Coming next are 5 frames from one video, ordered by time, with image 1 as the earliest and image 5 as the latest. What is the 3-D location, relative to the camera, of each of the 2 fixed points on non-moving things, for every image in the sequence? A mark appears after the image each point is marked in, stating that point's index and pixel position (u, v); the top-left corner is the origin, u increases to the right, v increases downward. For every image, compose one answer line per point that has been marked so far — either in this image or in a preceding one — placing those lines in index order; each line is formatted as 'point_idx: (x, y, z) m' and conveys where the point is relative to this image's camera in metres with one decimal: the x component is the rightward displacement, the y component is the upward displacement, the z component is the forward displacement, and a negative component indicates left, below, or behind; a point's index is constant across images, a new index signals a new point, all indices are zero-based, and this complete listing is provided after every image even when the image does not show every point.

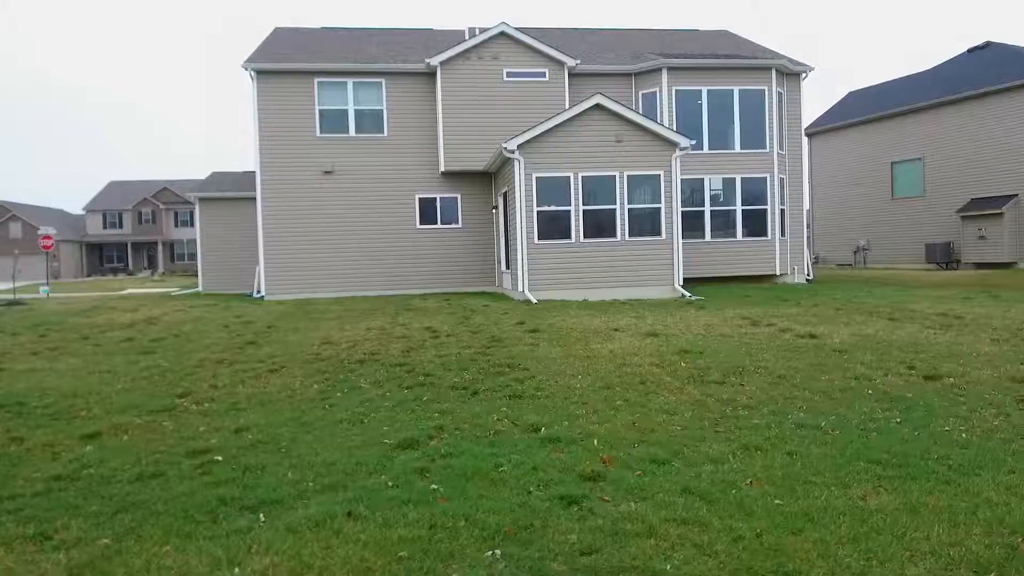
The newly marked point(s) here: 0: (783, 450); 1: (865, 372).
0: (+1.8, -1.1, +4.8) m
1: (+3.5, -0.8, +7.4) m
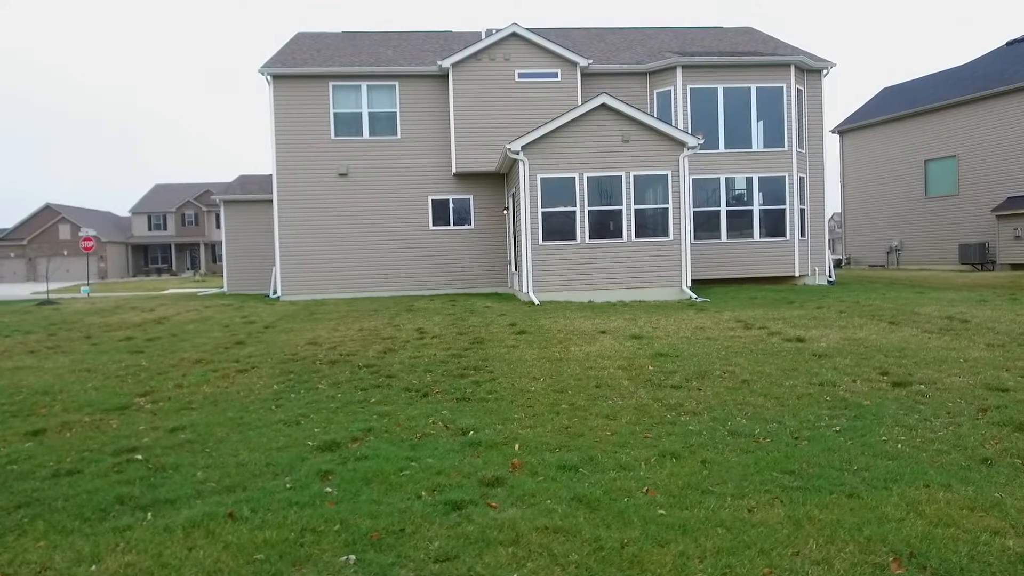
0: (+1.2, -1.1, +4.7) m
1: (+3.1, -0.9, +7.2) m
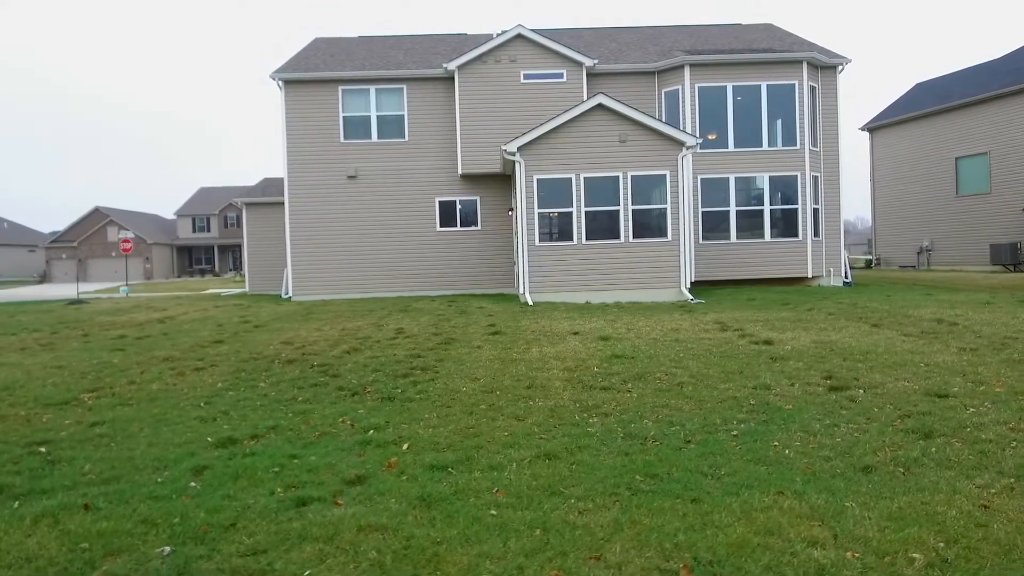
0: (+0.4, -1.1, +4.7) m
1: (+2.5, -0.9, +7.0) m
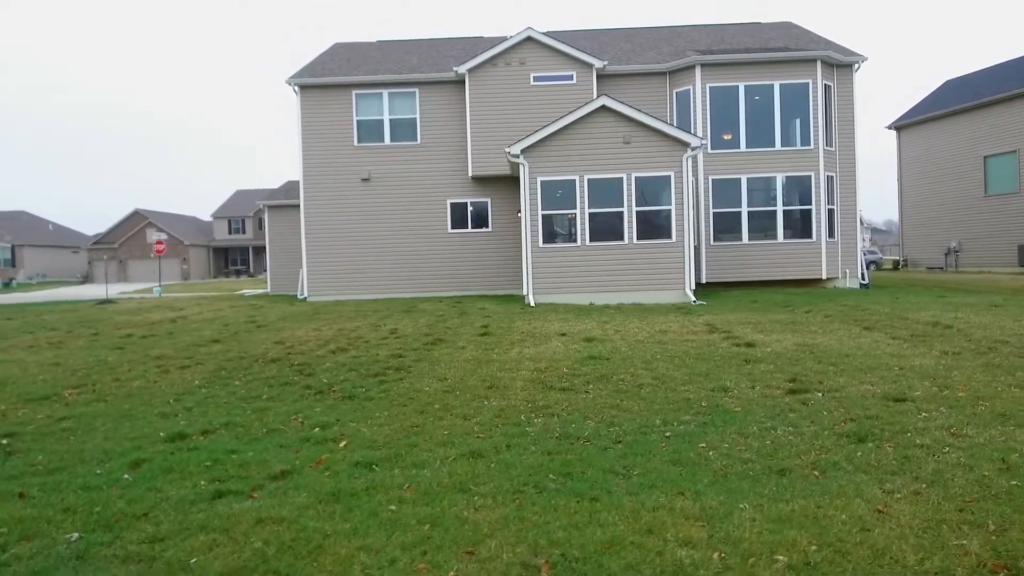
0: (-0.1, -1.1, +4.8) m
1: (+2.1, -0.9, +7.0) m
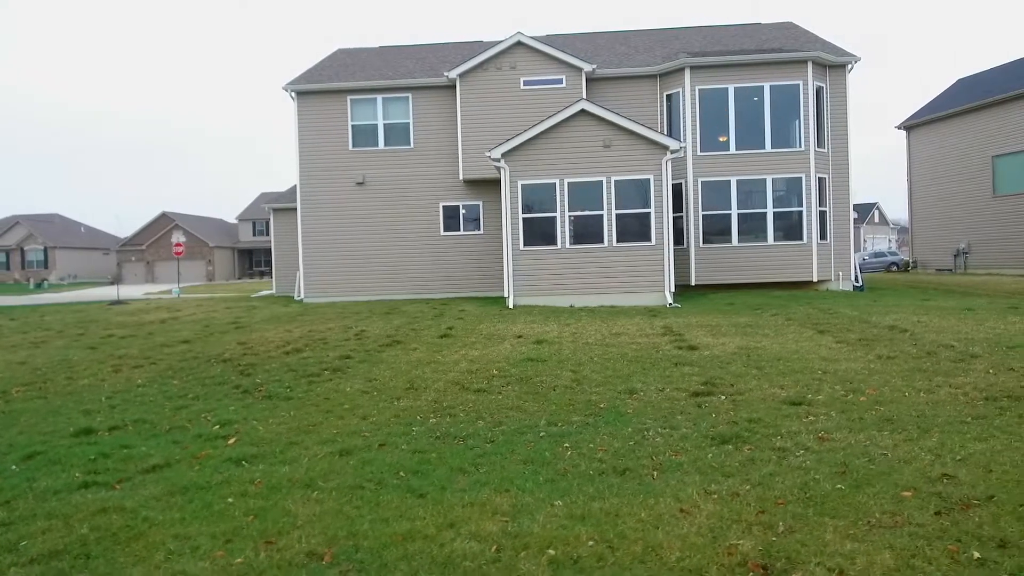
0: (-1.0, -1.2, +5.0) m
1: (+1.3, -1.0, +7.1) m
